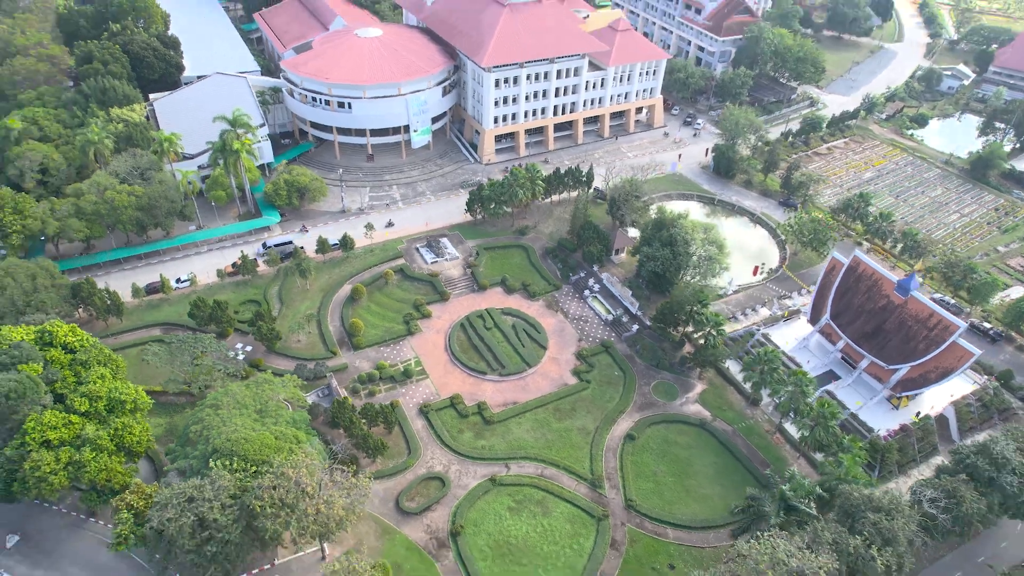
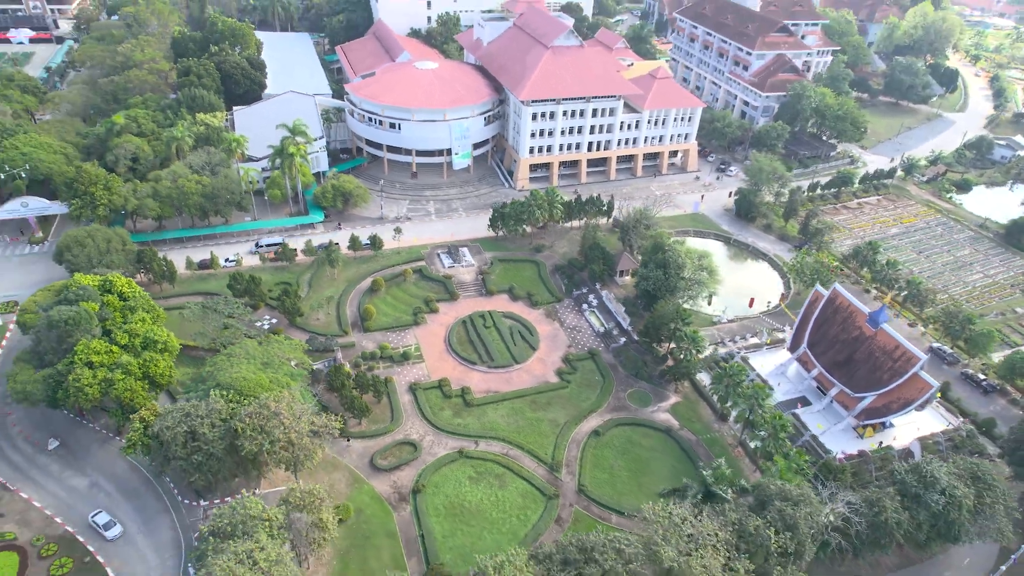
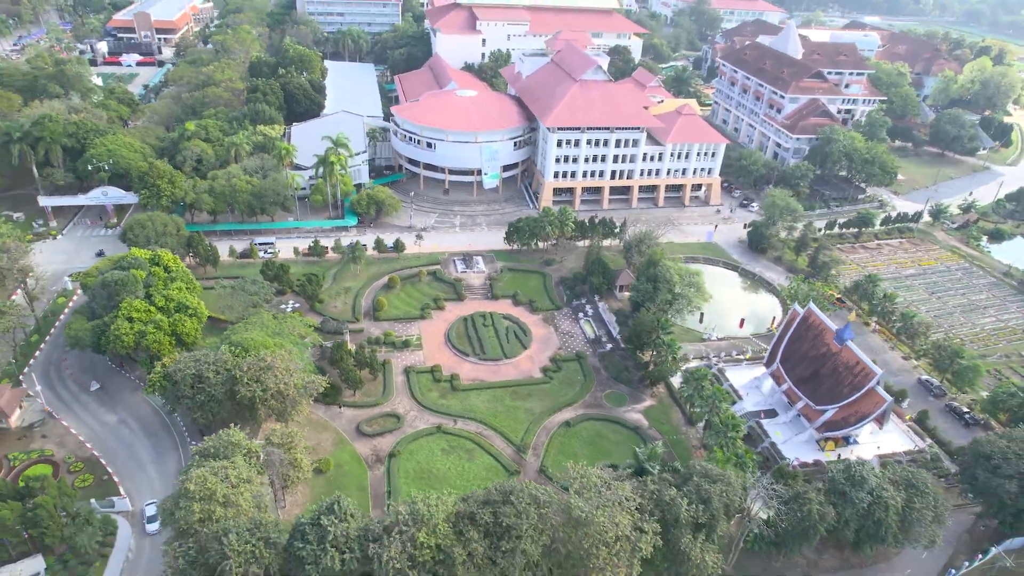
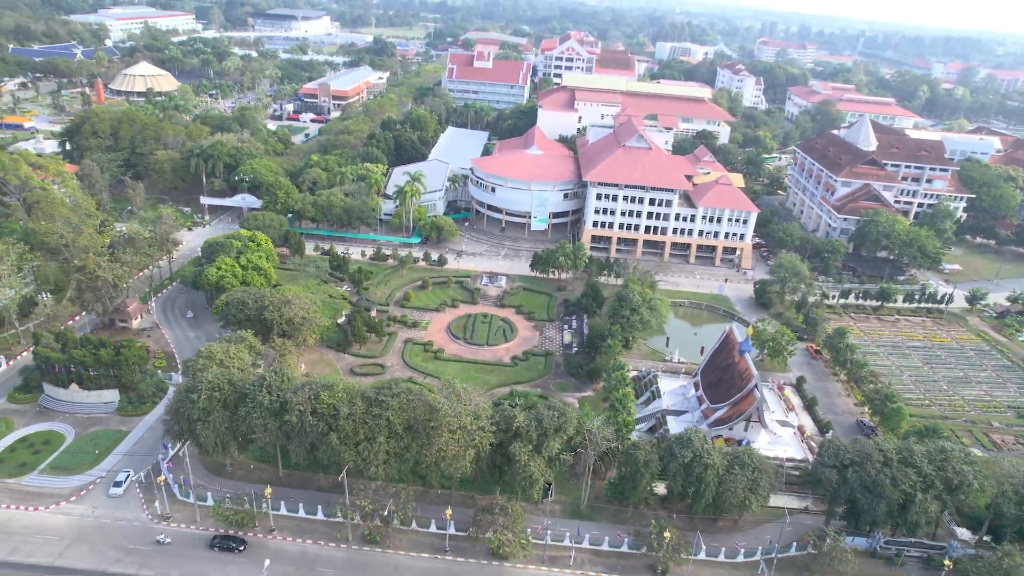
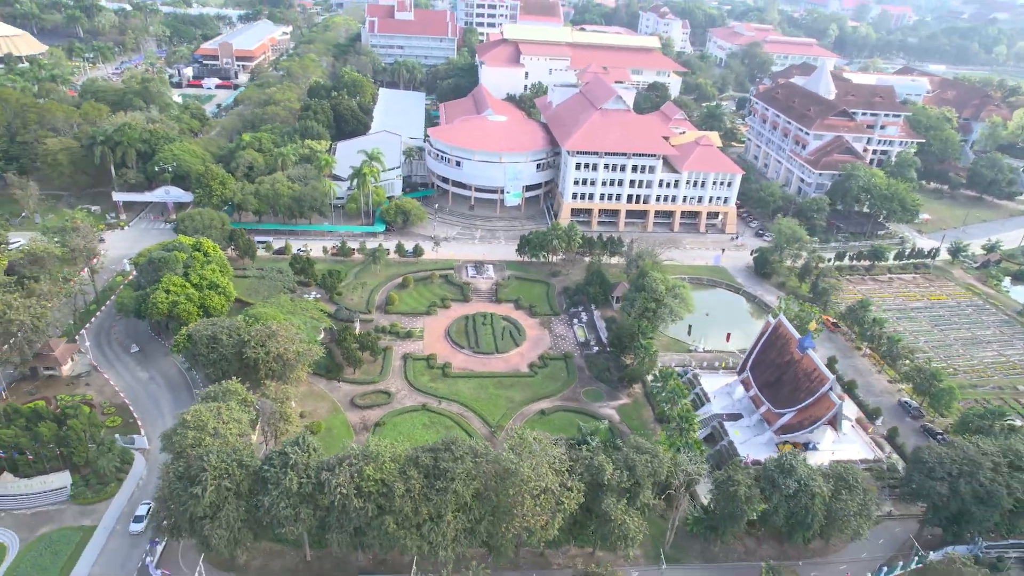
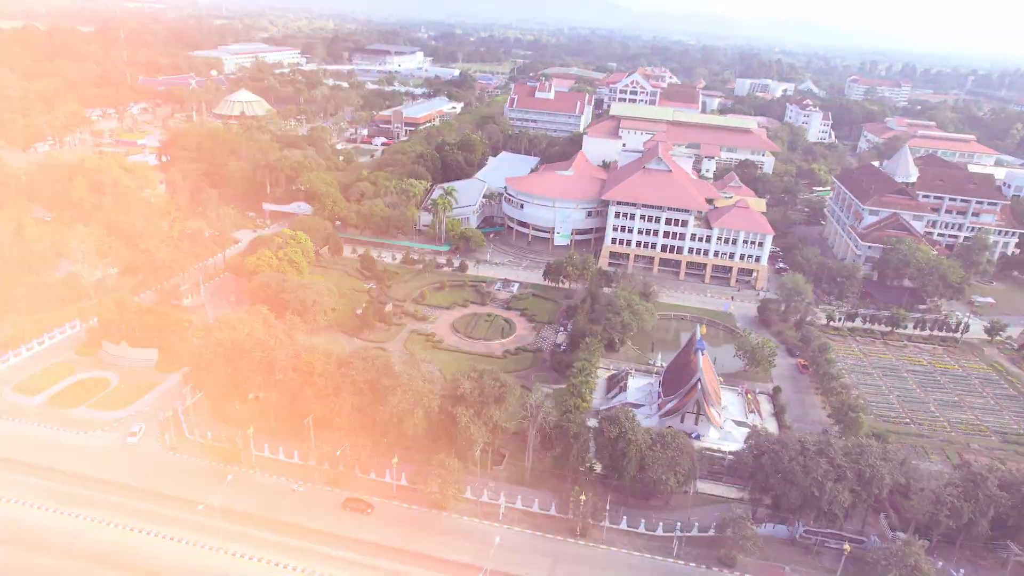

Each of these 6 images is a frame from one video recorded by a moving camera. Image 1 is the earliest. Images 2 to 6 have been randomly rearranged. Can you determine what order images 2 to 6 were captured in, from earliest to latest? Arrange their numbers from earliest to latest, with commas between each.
2, 3, 5, 4, 6
